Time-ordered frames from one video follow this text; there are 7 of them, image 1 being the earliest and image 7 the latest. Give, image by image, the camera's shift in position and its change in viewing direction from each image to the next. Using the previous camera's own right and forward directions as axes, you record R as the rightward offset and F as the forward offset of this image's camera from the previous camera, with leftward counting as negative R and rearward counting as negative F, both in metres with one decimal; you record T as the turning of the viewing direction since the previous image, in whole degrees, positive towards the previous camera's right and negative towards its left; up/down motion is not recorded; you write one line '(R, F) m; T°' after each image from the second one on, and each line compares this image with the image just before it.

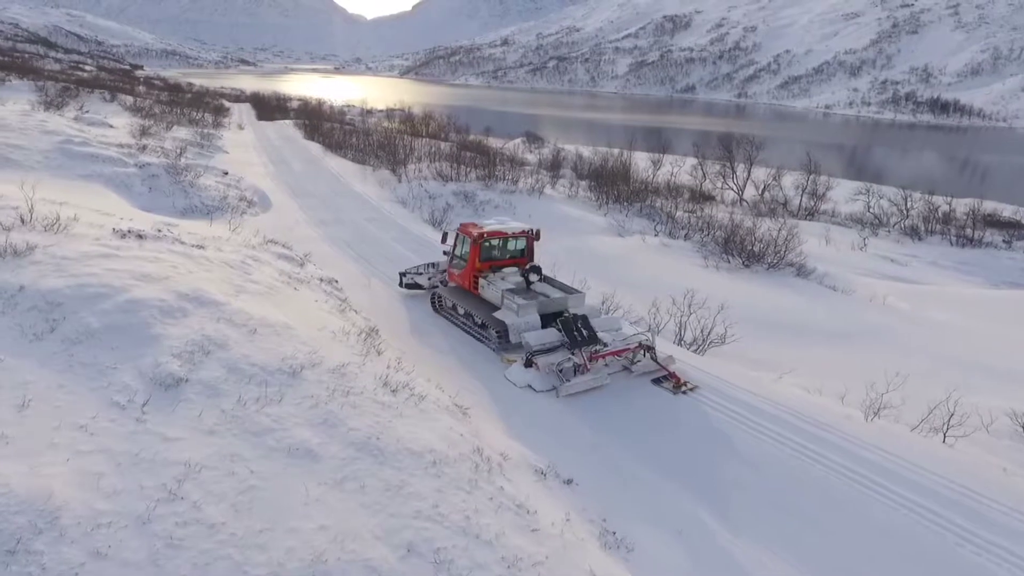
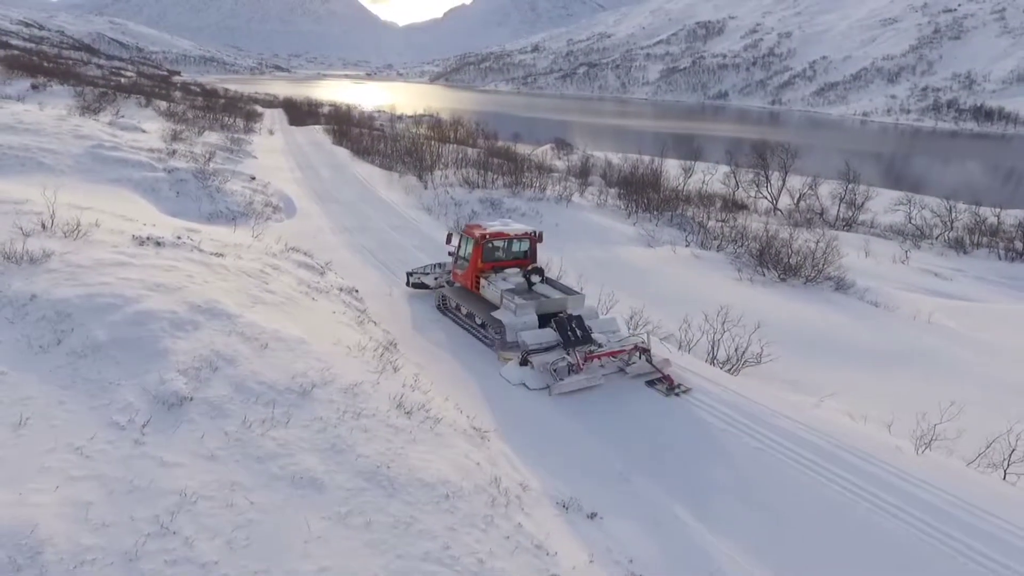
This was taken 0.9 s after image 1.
(0.0, +0.5) m; -2°
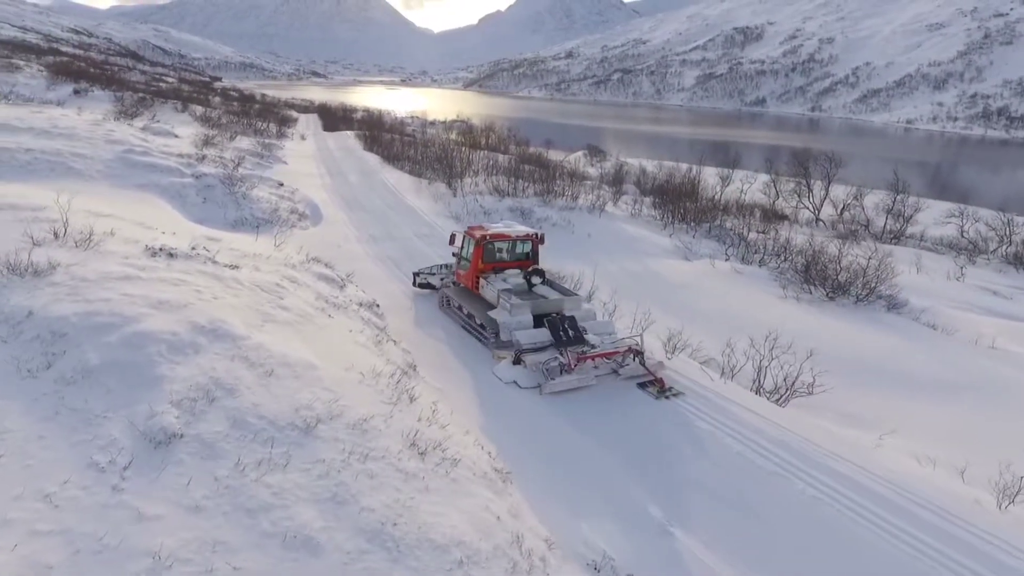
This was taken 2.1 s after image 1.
(0.0, +0.9) m; -3°
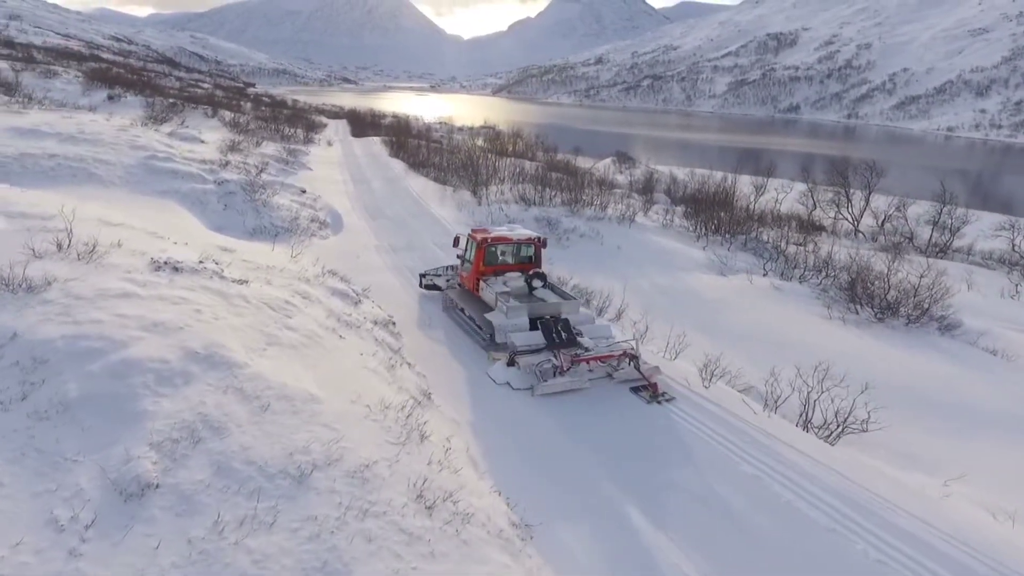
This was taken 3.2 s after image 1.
(0.0, +0.9) m; -2°
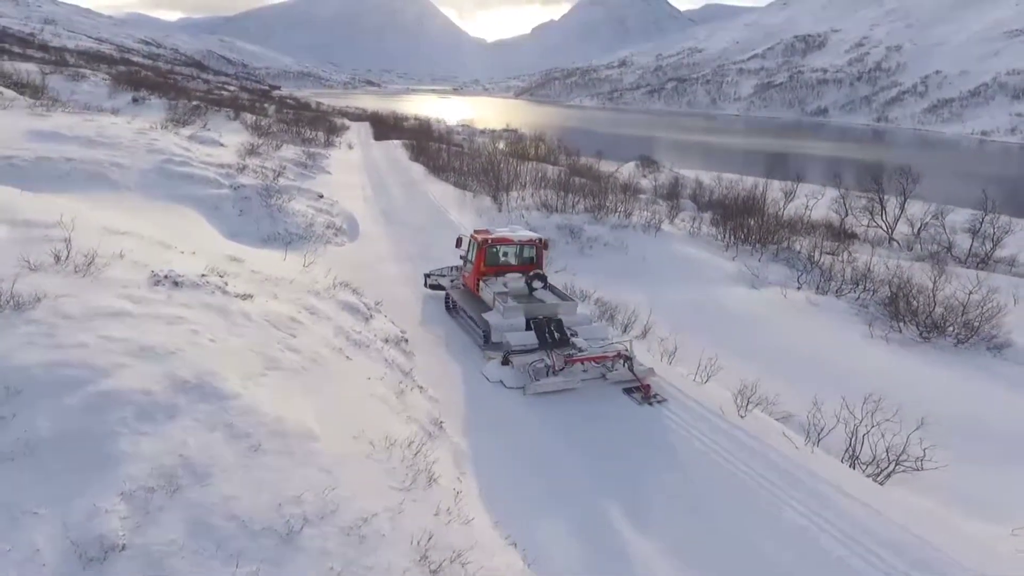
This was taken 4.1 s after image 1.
(0.0, +0.8) m; -2°
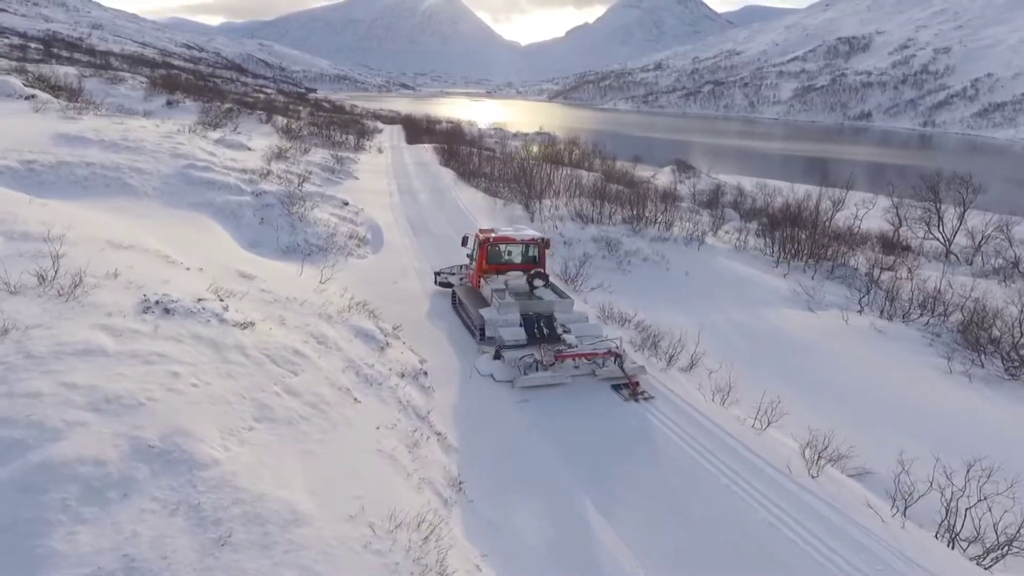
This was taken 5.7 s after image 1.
(-0.1, +1.4) m; -3°
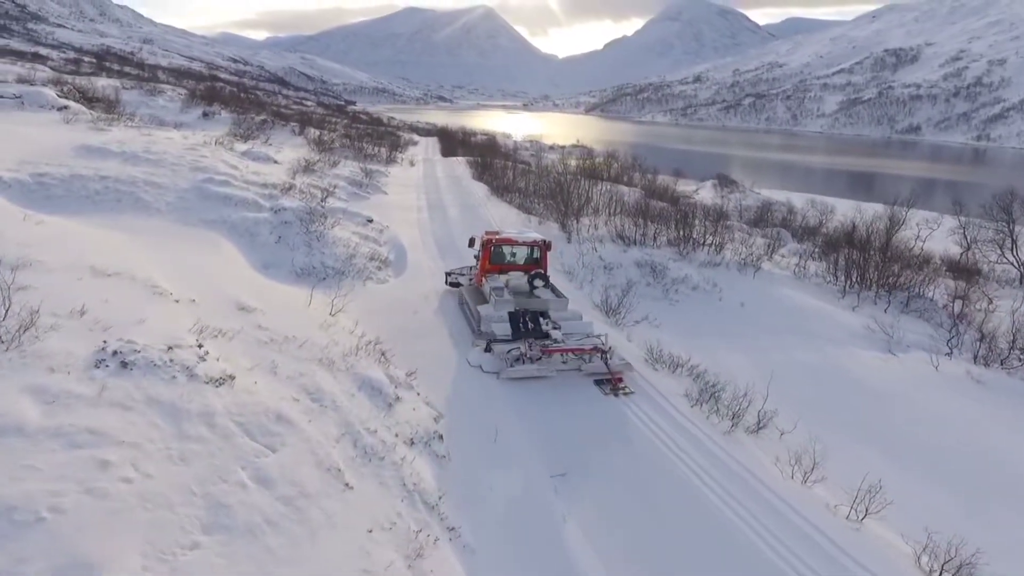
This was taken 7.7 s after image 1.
(0.0, +1.9) m; -3°
